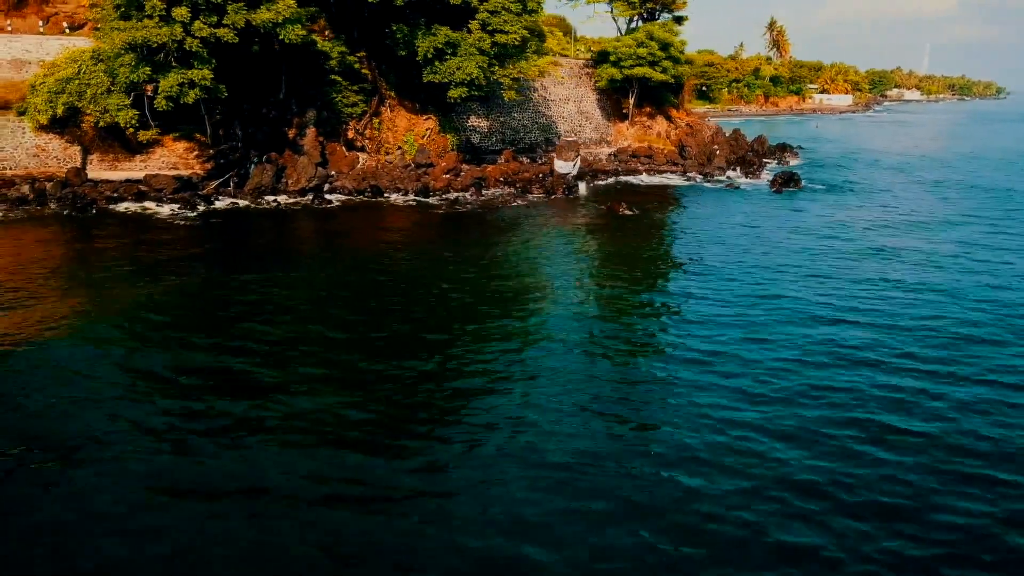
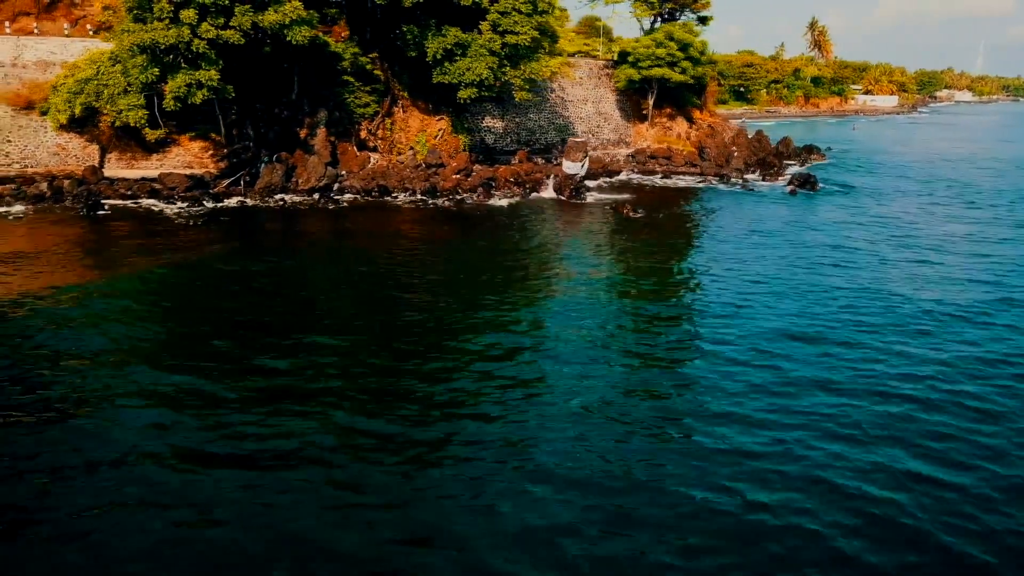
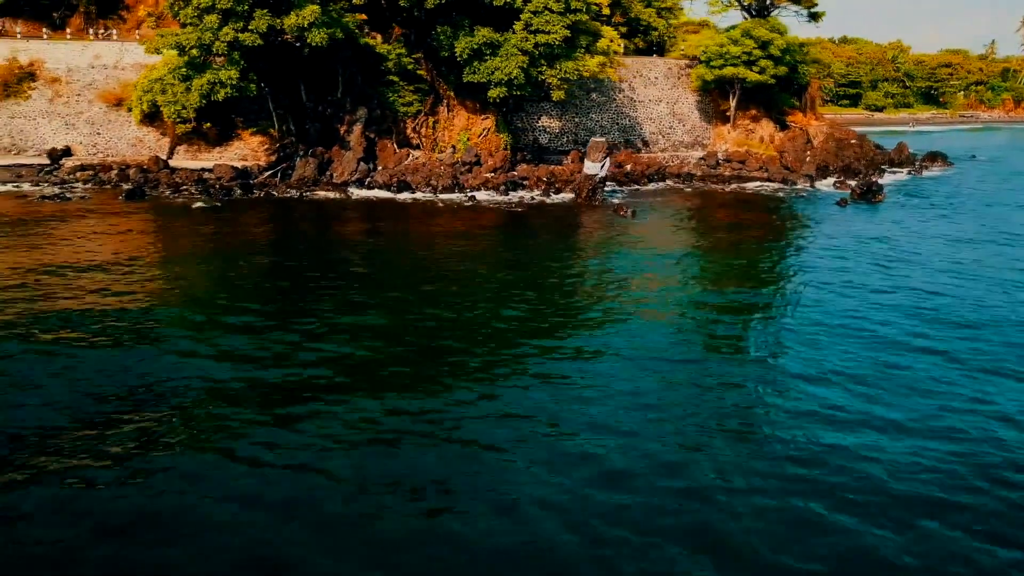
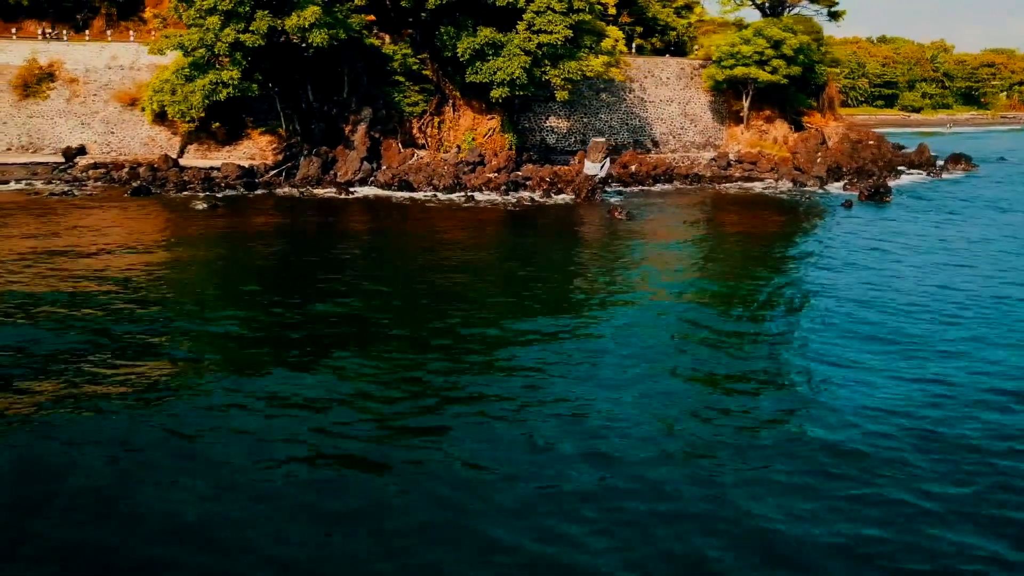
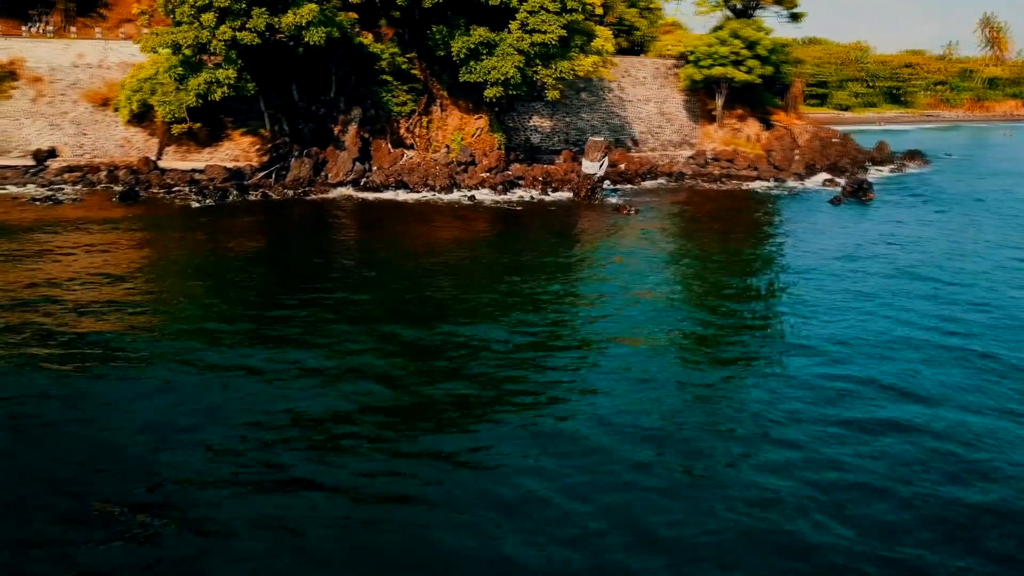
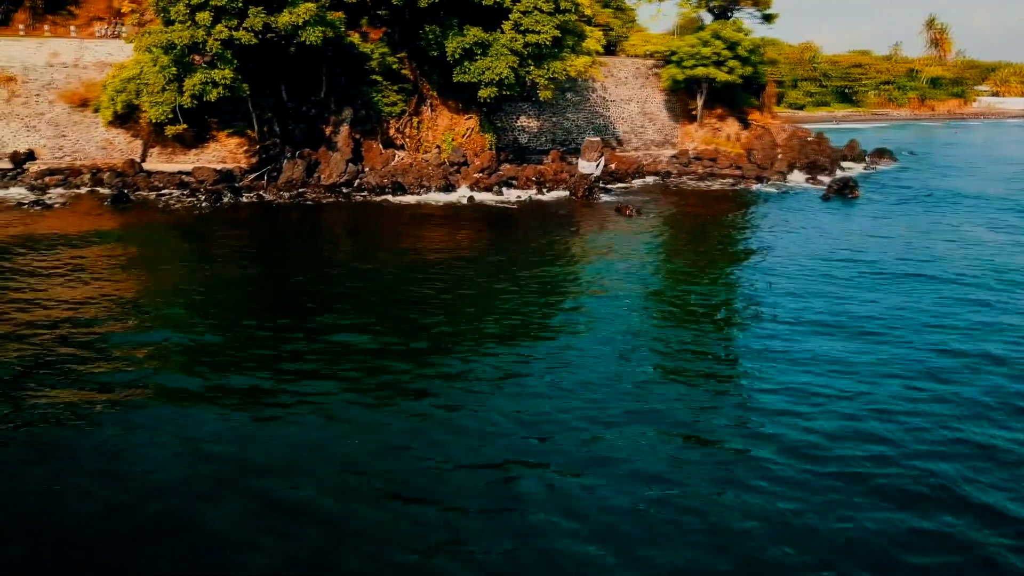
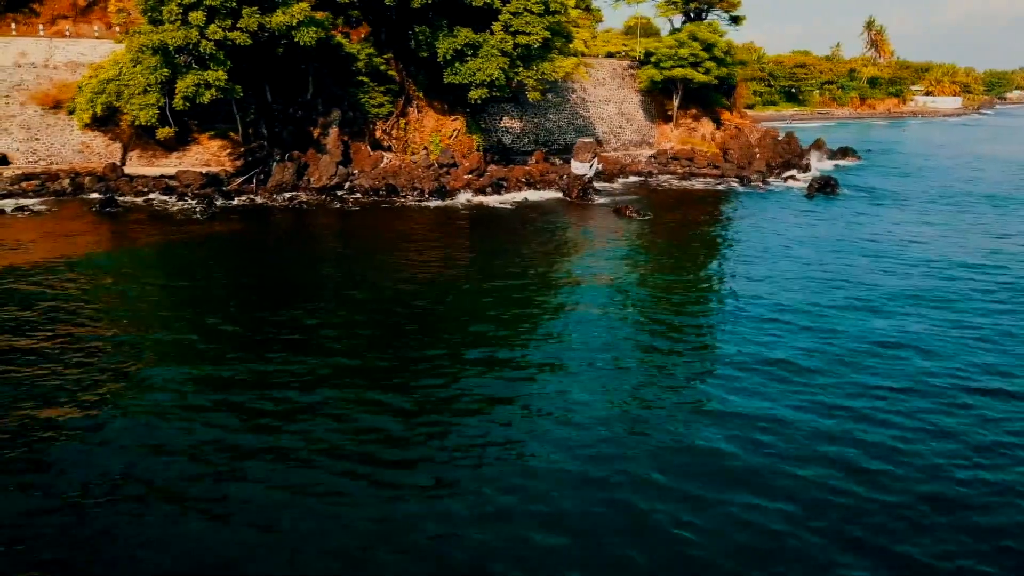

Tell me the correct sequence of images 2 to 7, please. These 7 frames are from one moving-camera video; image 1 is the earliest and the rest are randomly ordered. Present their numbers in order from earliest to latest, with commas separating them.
2, 7, 6, 5, 3, 4
